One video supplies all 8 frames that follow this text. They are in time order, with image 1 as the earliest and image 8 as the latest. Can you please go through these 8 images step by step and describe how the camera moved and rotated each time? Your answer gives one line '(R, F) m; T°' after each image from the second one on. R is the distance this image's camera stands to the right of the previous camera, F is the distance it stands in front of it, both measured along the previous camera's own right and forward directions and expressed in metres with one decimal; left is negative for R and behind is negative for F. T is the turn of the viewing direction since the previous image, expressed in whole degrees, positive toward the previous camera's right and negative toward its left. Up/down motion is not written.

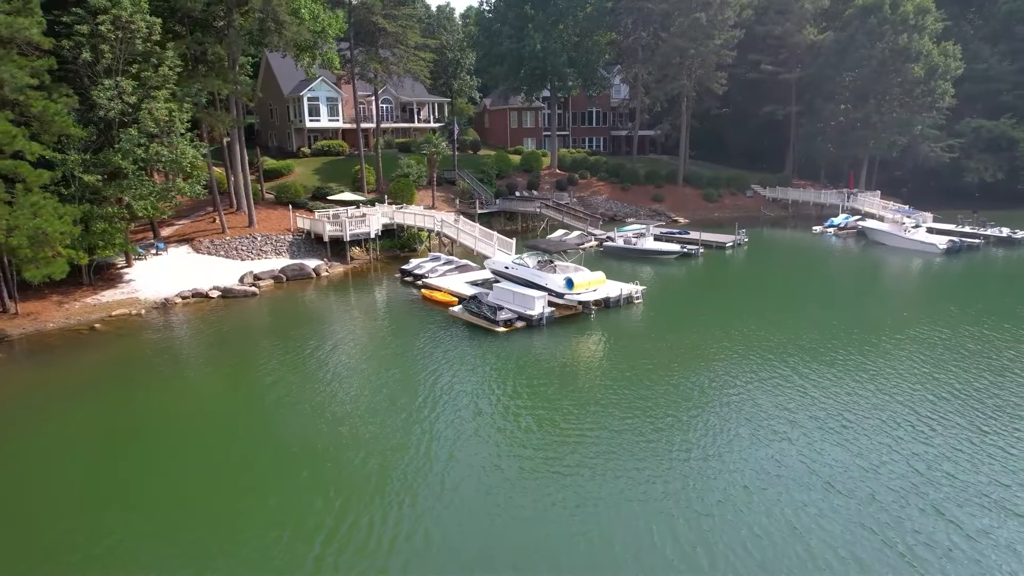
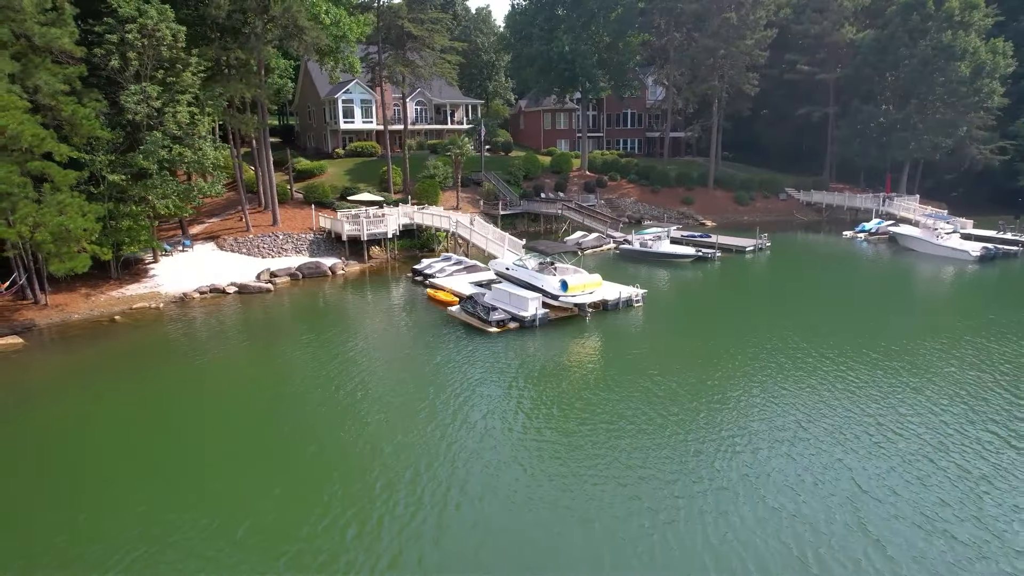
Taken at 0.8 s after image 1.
(+2.2, -0.2) m; -4°
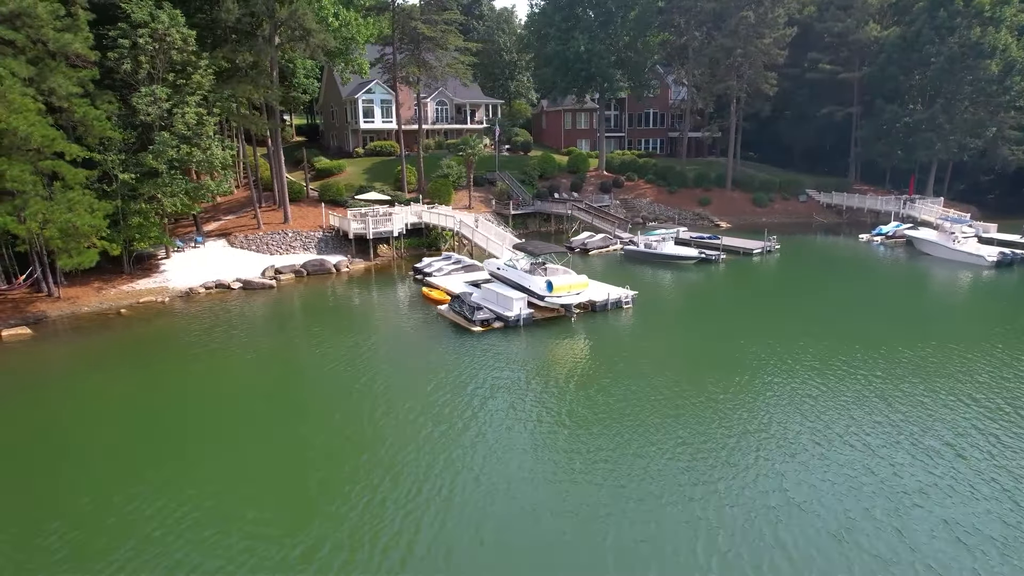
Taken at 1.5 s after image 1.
(+2.0, -0.2) m; -3°
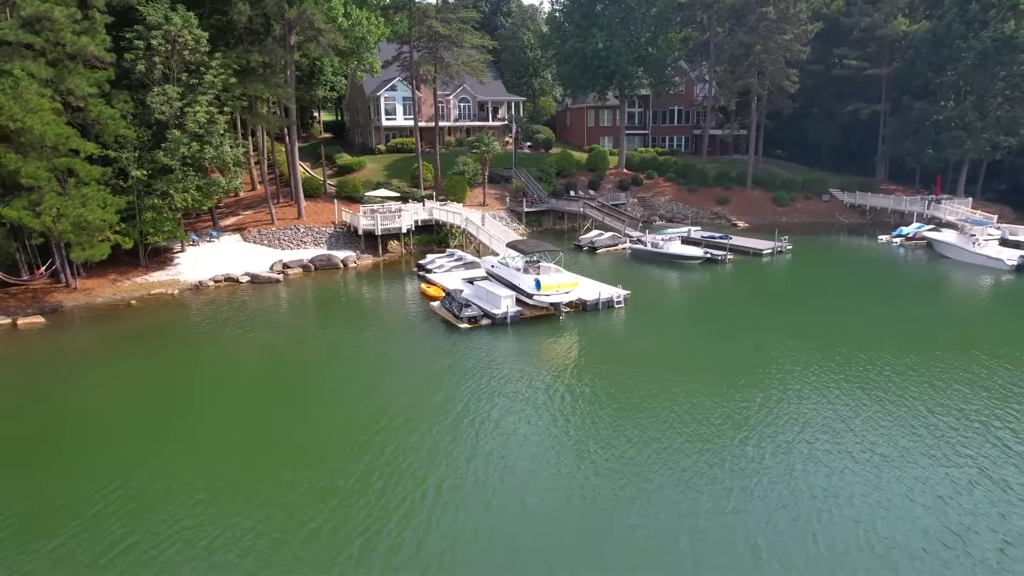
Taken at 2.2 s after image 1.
(+2.0, -0.2) m; -3°
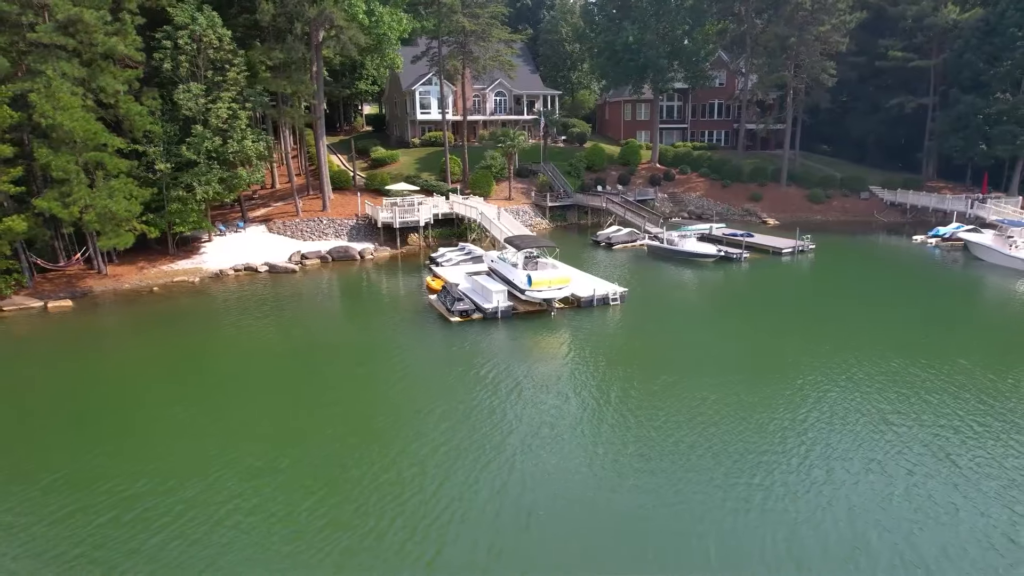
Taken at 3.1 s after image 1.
(+2.6, -0.2) m; -5°
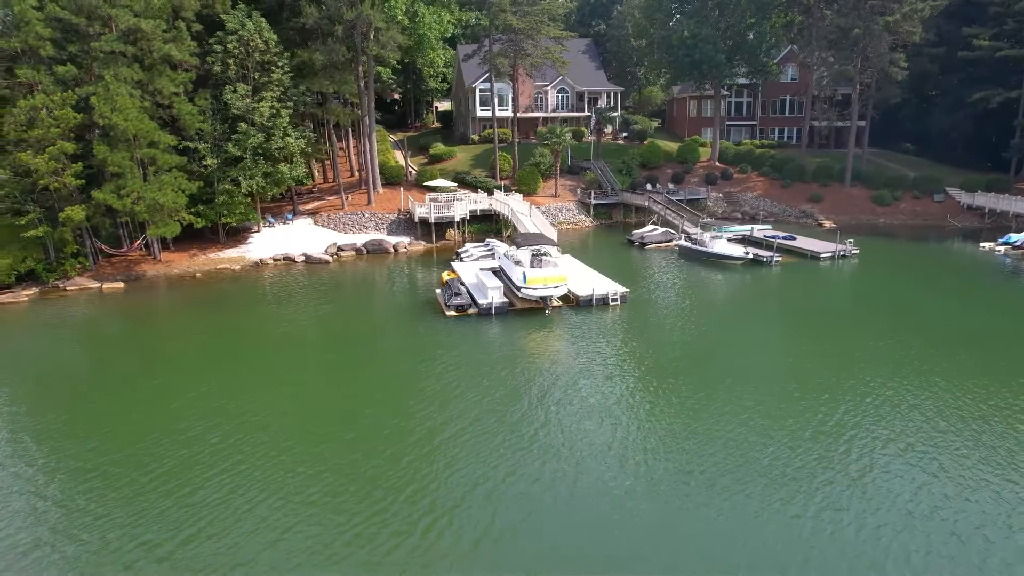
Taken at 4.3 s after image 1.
(+4.1, -0.1) m; -8°
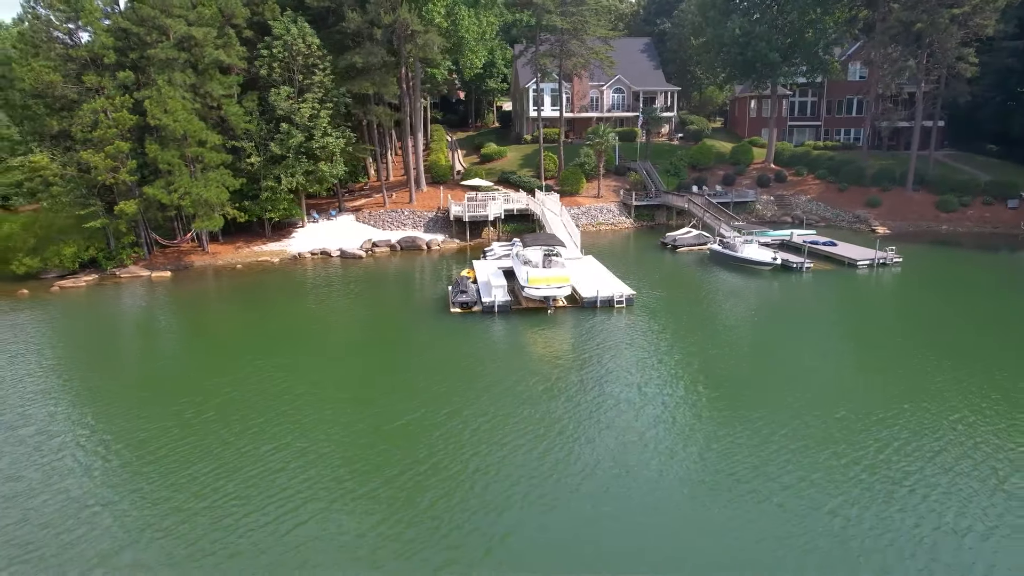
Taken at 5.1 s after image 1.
(+3.2, -0.1) m; -7°
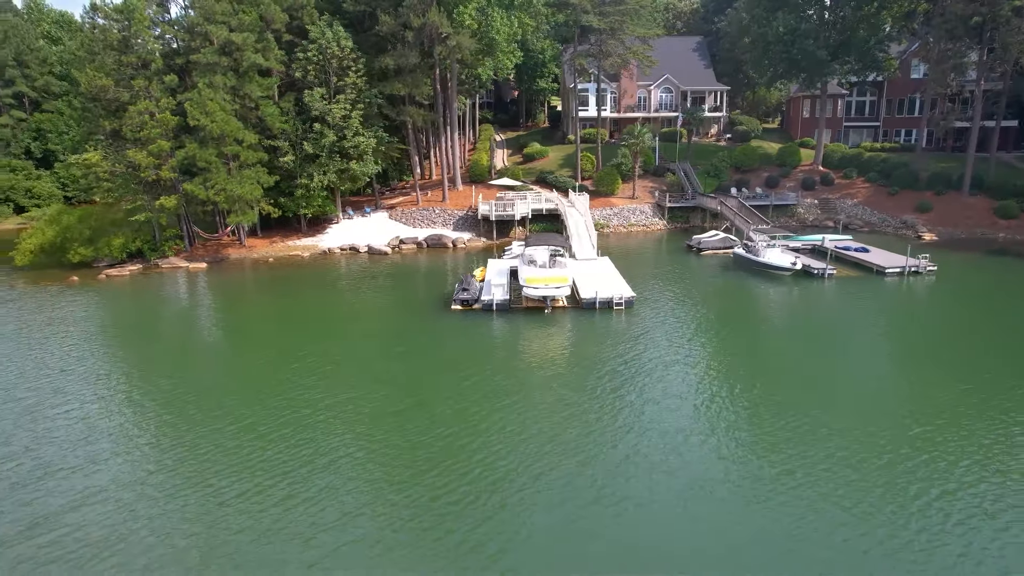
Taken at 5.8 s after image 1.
(+3.0, -0.1) m; -6°
